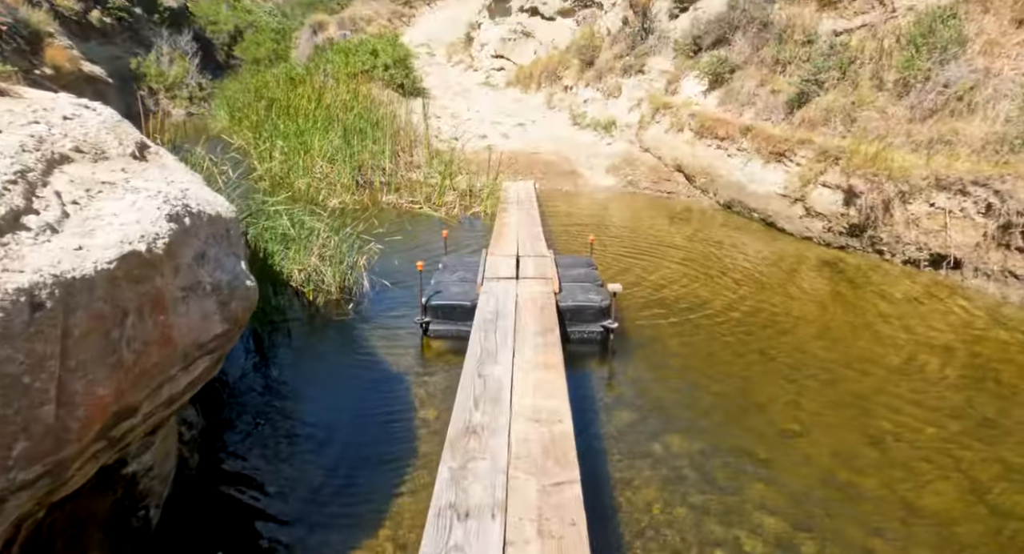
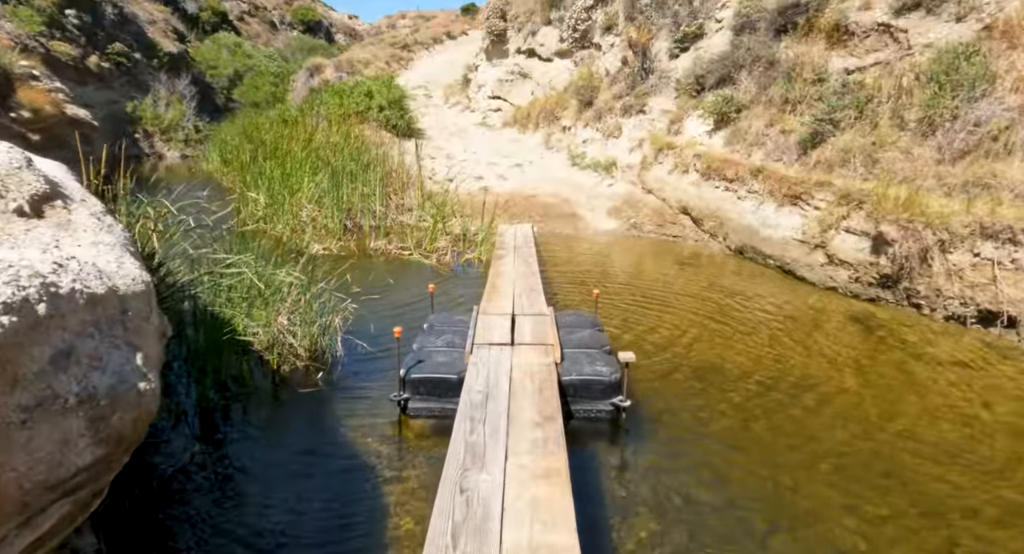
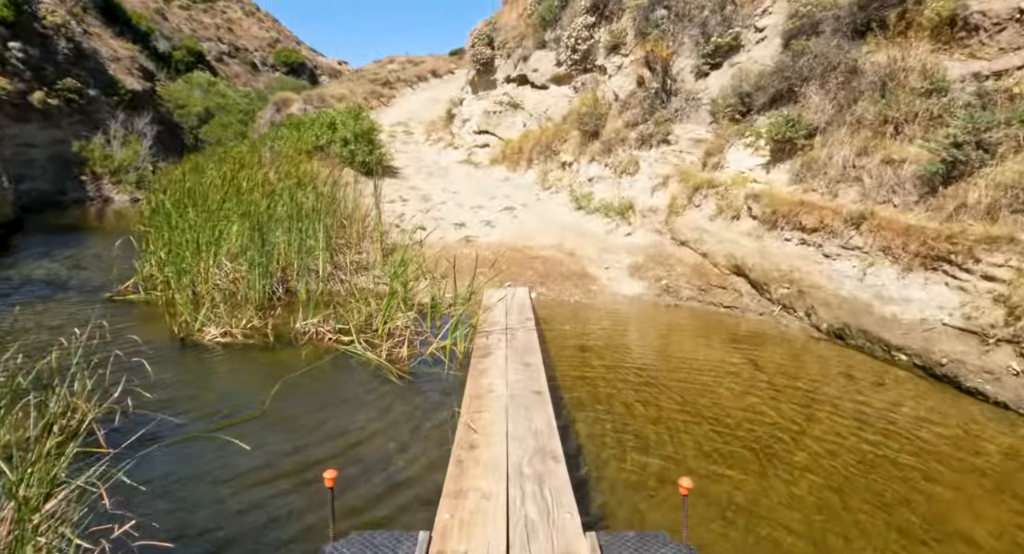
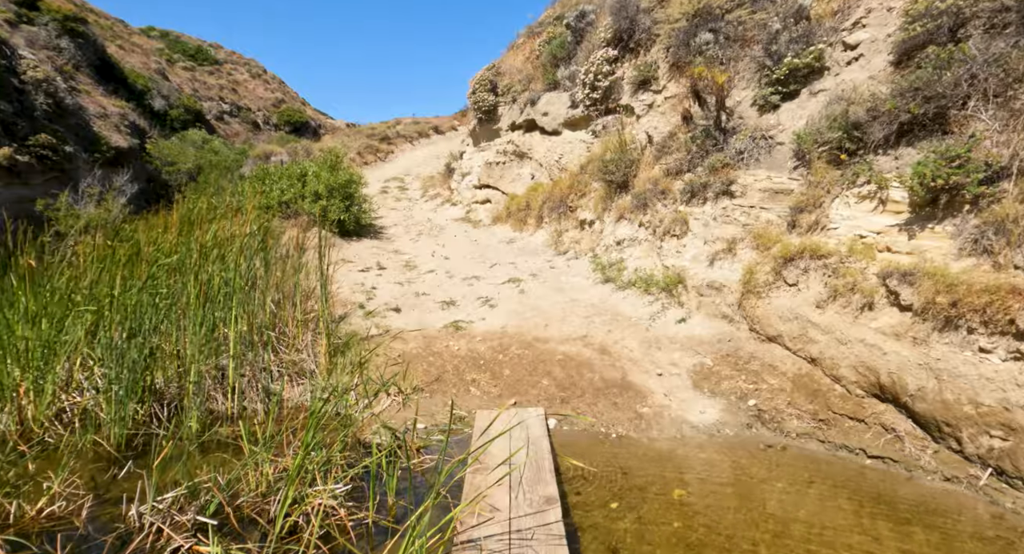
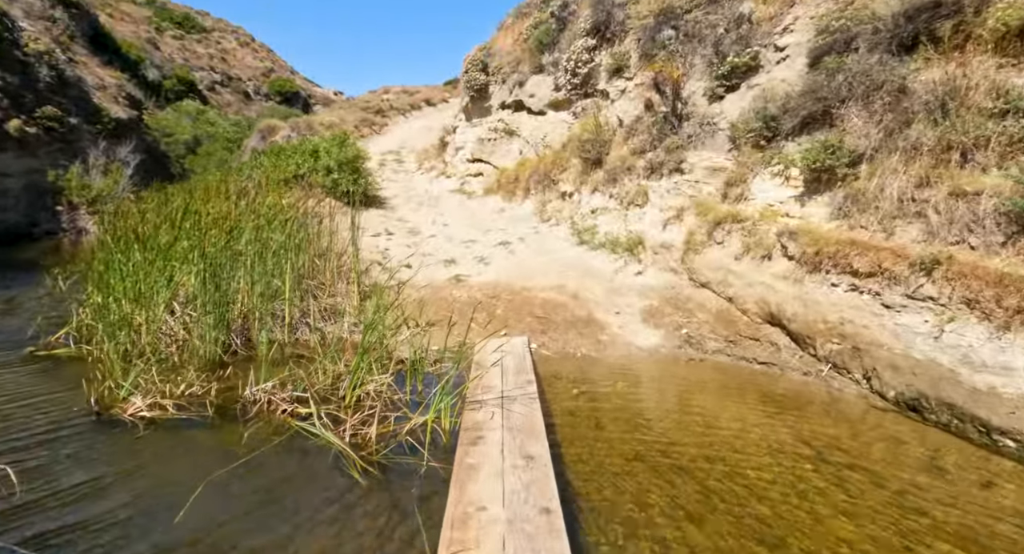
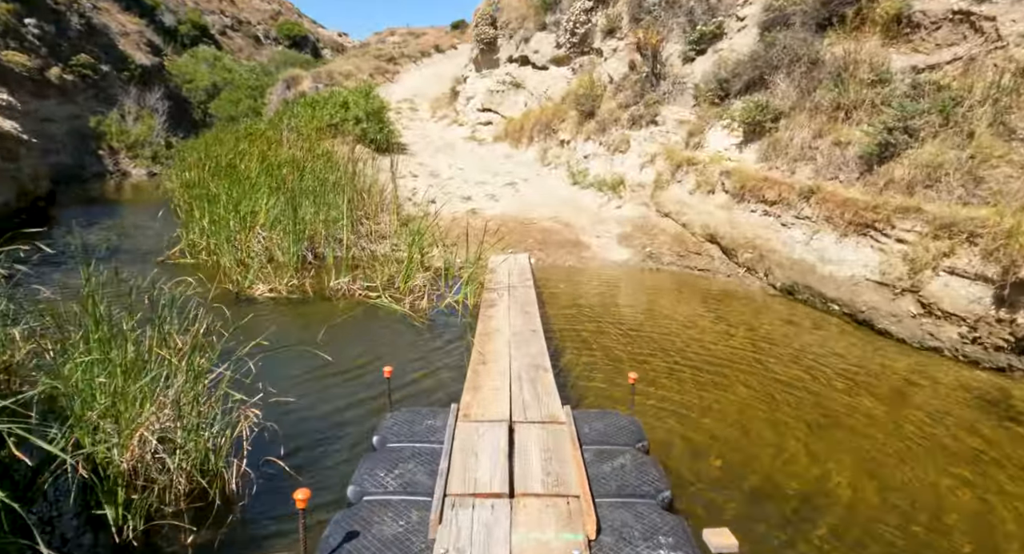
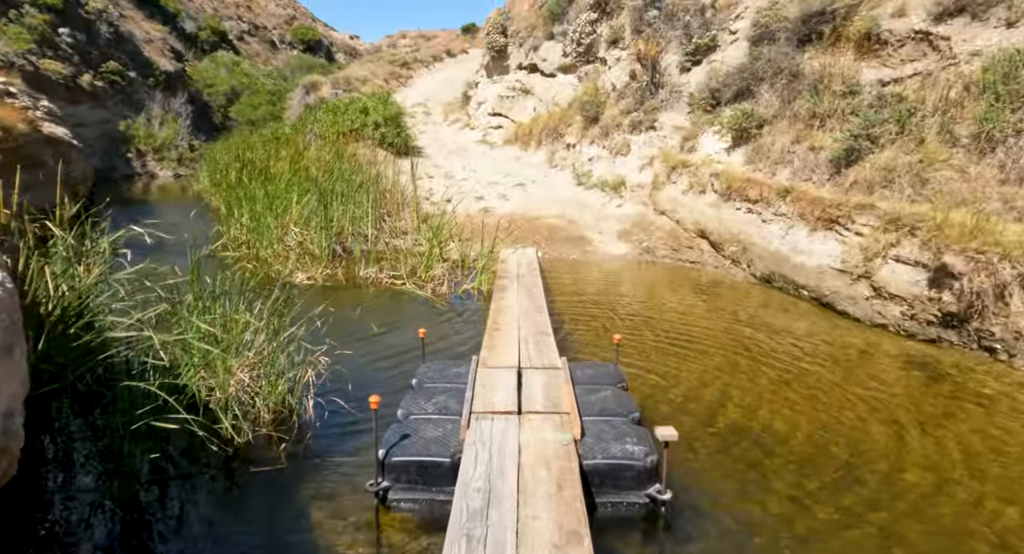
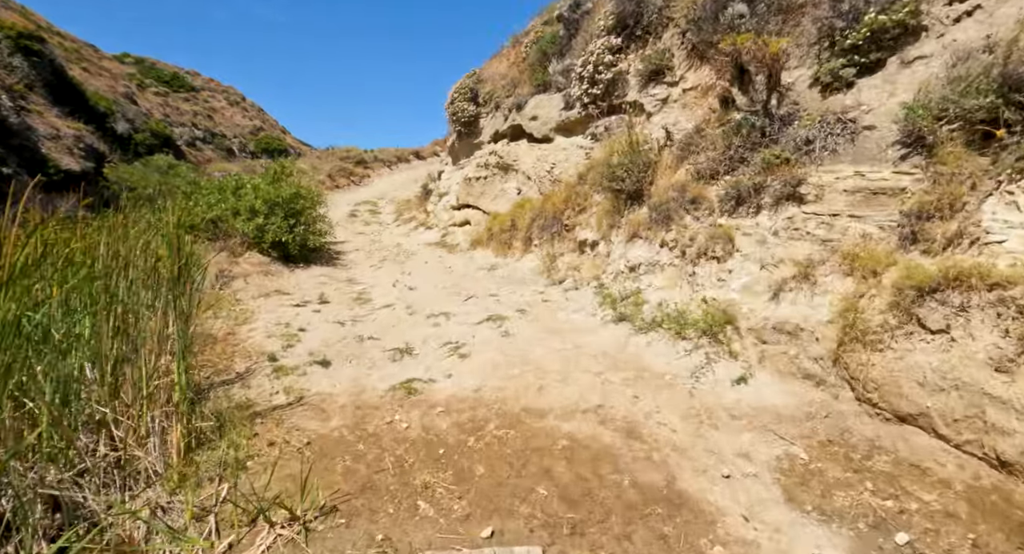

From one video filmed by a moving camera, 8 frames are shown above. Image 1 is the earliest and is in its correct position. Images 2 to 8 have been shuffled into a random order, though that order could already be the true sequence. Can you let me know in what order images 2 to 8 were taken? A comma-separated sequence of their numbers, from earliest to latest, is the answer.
2, 7, 6, 3, 5, 4, 8
